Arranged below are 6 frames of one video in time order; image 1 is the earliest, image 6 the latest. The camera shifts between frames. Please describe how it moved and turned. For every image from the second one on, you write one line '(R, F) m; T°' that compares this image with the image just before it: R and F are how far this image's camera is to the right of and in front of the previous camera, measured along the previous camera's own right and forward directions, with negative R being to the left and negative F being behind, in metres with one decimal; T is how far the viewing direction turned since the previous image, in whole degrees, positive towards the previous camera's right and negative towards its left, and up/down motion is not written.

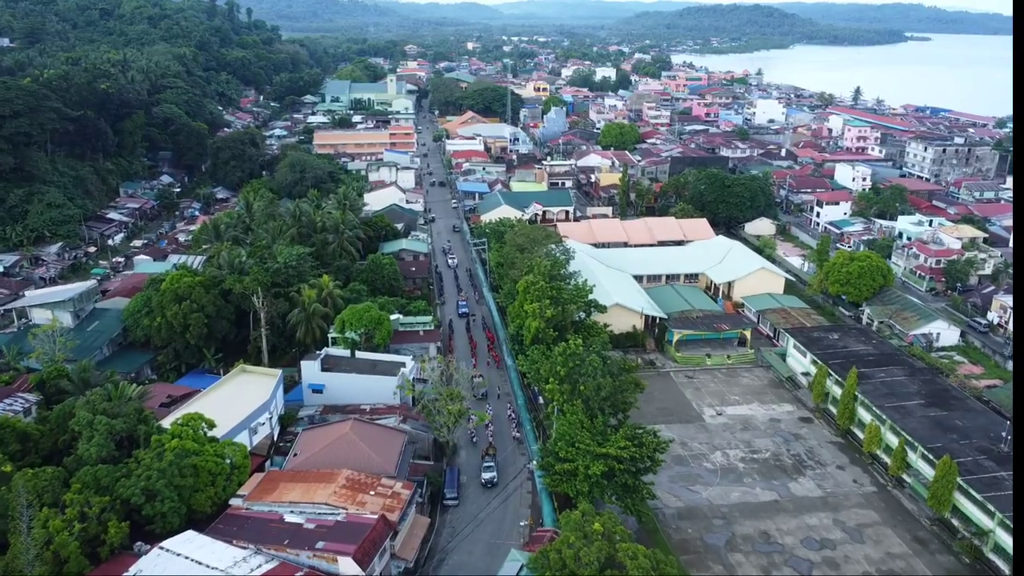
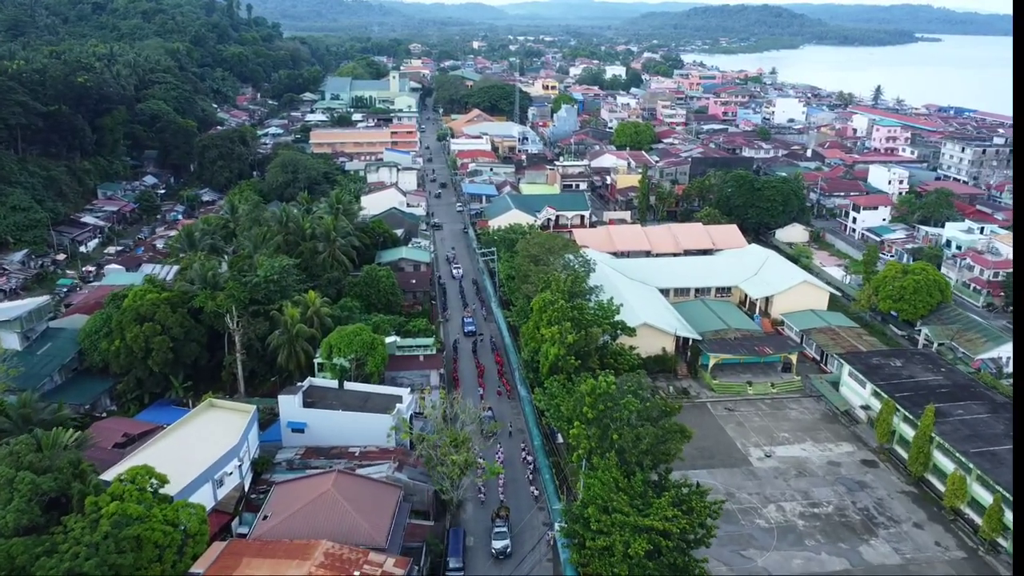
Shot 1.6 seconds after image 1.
(-0.3, +3.1) m; 0°
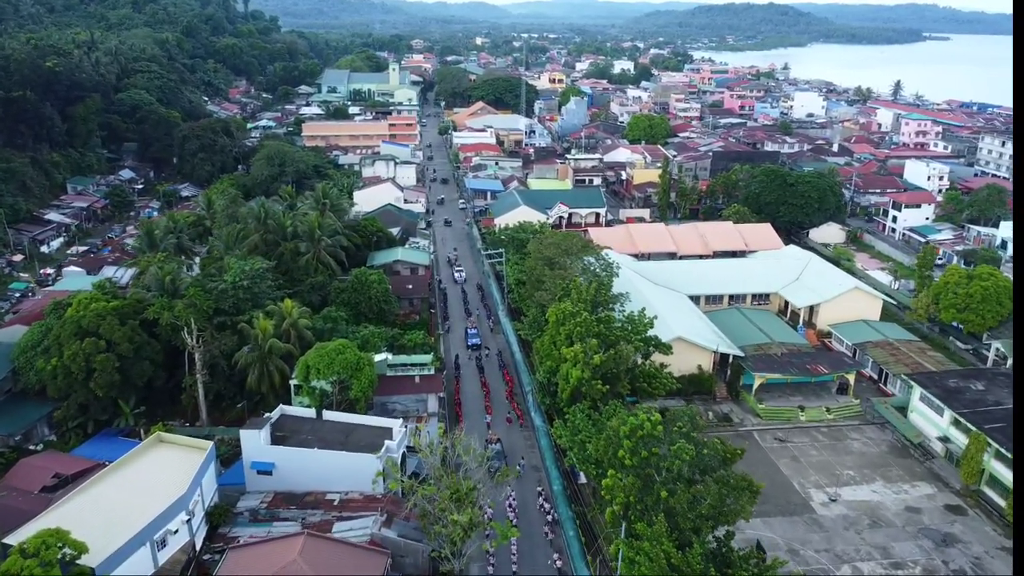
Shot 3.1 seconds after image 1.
(-0.2, +3.2) m; 0°
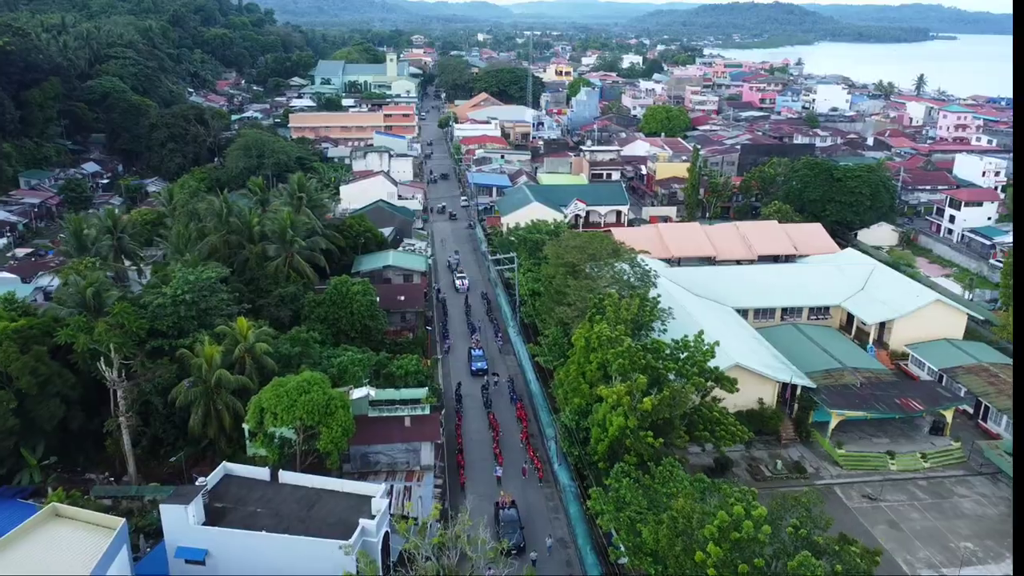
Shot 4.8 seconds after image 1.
(-0.3, +3.9) m; 0°
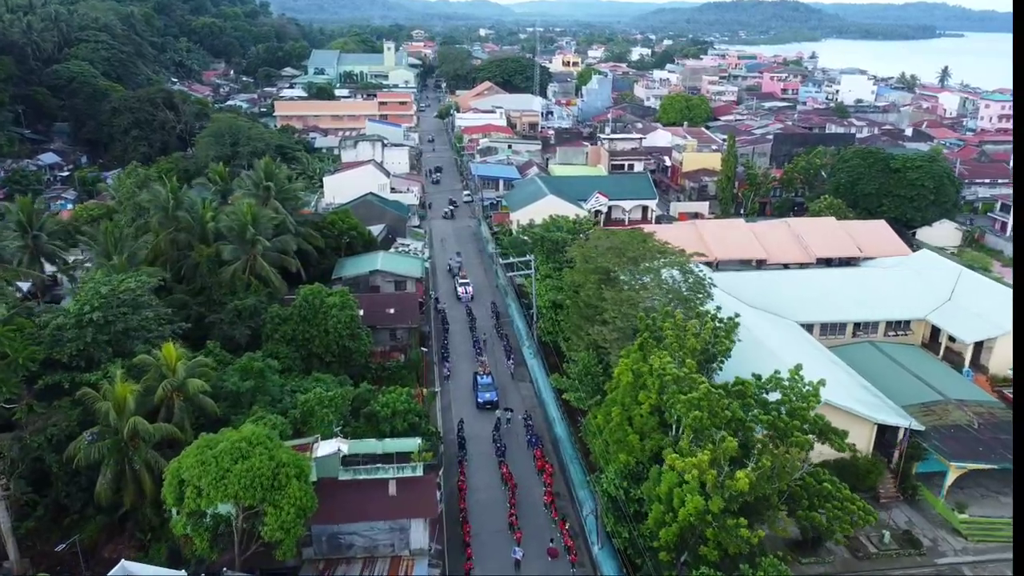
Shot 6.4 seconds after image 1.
(-0.3, +3.6) m; 0°
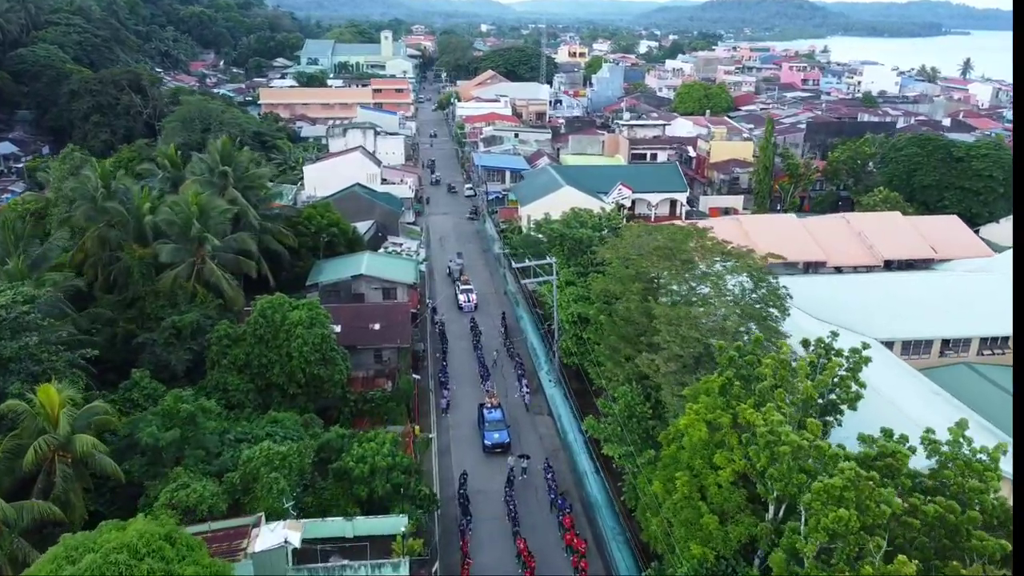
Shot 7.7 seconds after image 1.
(-0.2, +3.0) m; 0°
